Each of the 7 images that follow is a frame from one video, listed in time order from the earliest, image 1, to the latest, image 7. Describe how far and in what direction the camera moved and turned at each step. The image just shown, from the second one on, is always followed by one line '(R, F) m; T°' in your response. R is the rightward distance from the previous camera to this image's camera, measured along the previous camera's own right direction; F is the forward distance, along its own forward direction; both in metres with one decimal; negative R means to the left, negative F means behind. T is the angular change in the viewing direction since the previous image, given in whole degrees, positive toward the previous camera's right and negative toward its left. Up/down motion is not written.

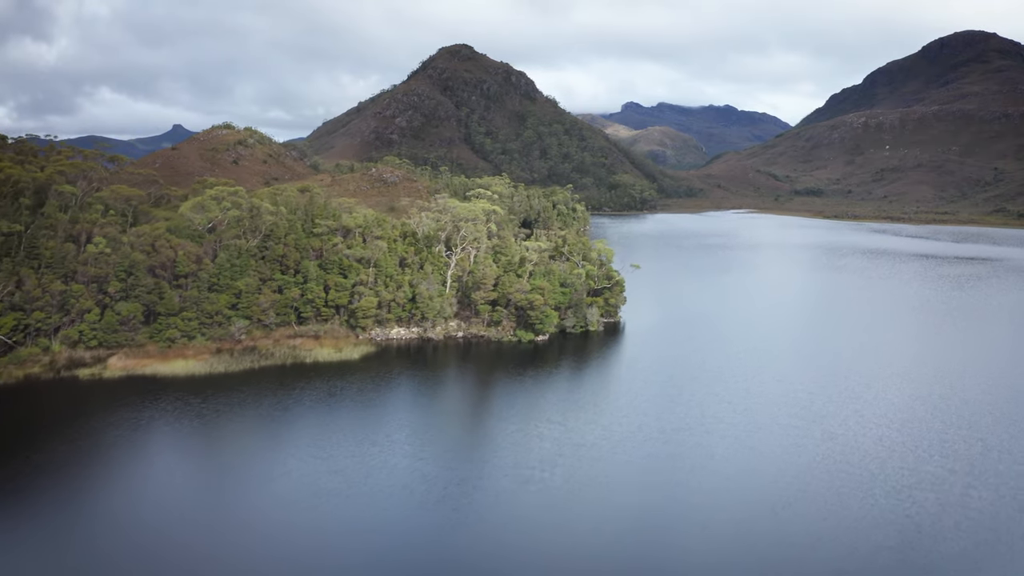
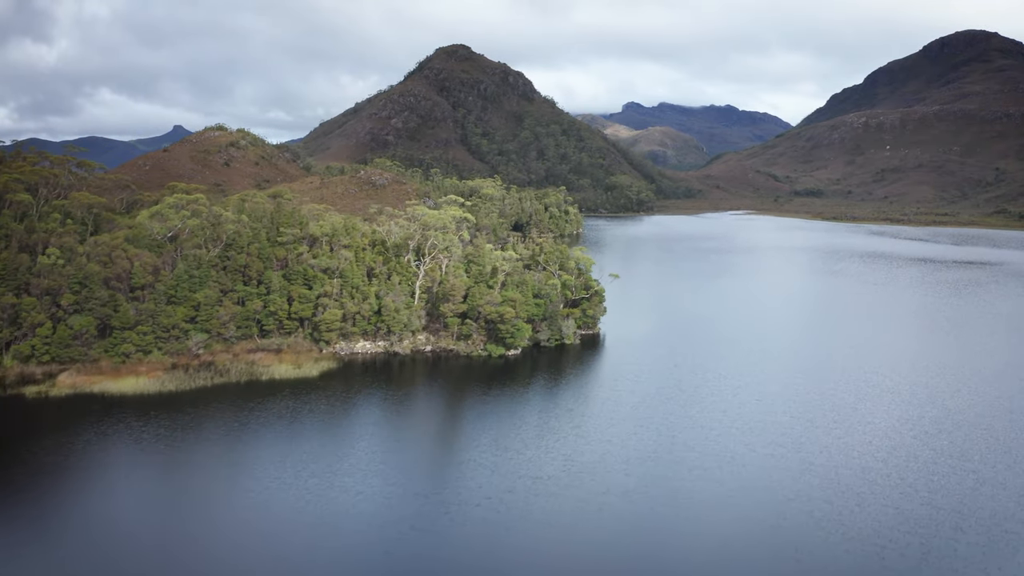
(+2.4, +2.5) m; 0°
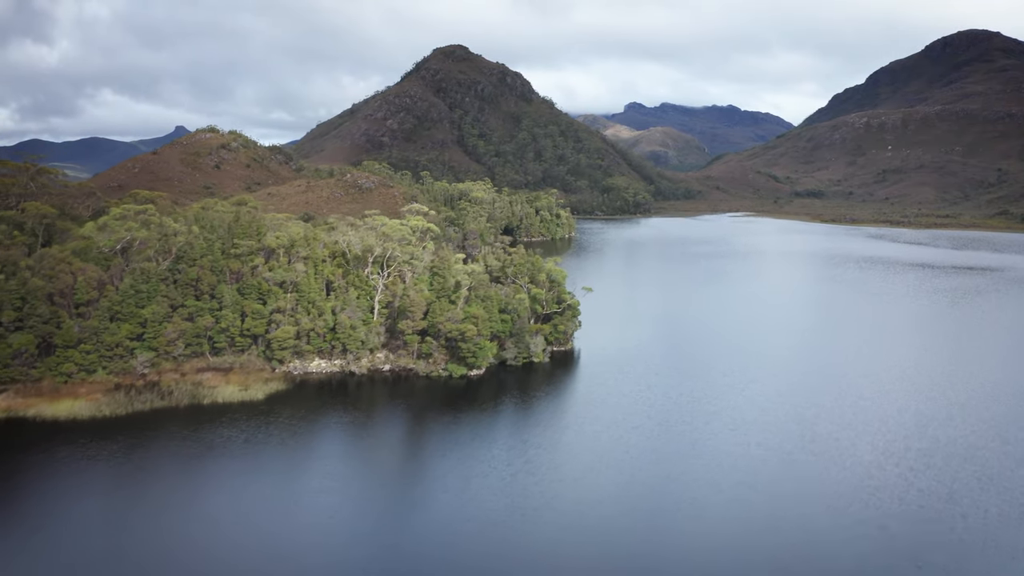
(+2.8, +2.9) m; 0°
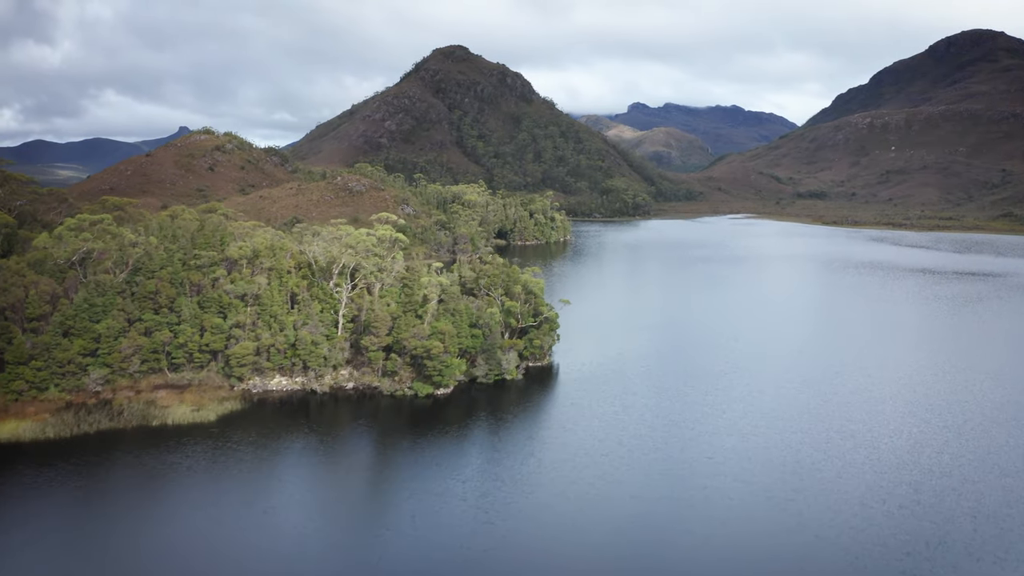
(+2.3, +2.4) m; 0°
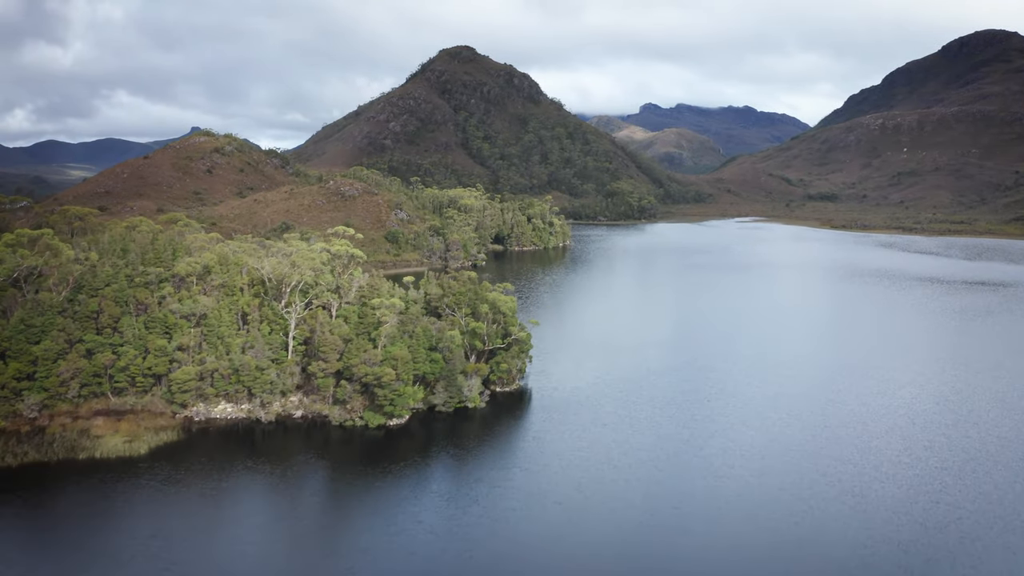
(+3.2, +3.4) m; -1°
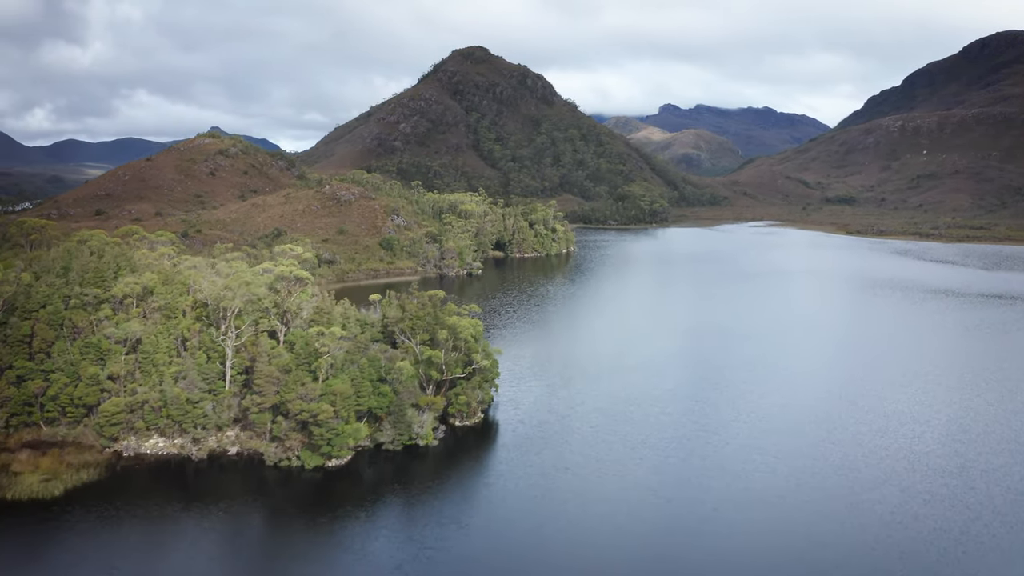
(+3.6, +3.9) m; -1°
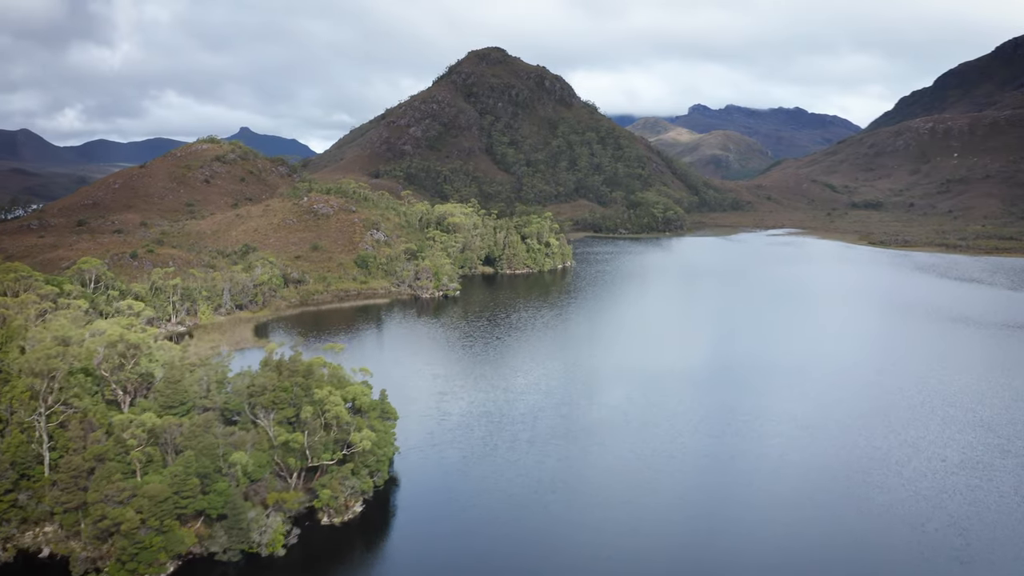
(+7.9, +7.8) m; -2°
